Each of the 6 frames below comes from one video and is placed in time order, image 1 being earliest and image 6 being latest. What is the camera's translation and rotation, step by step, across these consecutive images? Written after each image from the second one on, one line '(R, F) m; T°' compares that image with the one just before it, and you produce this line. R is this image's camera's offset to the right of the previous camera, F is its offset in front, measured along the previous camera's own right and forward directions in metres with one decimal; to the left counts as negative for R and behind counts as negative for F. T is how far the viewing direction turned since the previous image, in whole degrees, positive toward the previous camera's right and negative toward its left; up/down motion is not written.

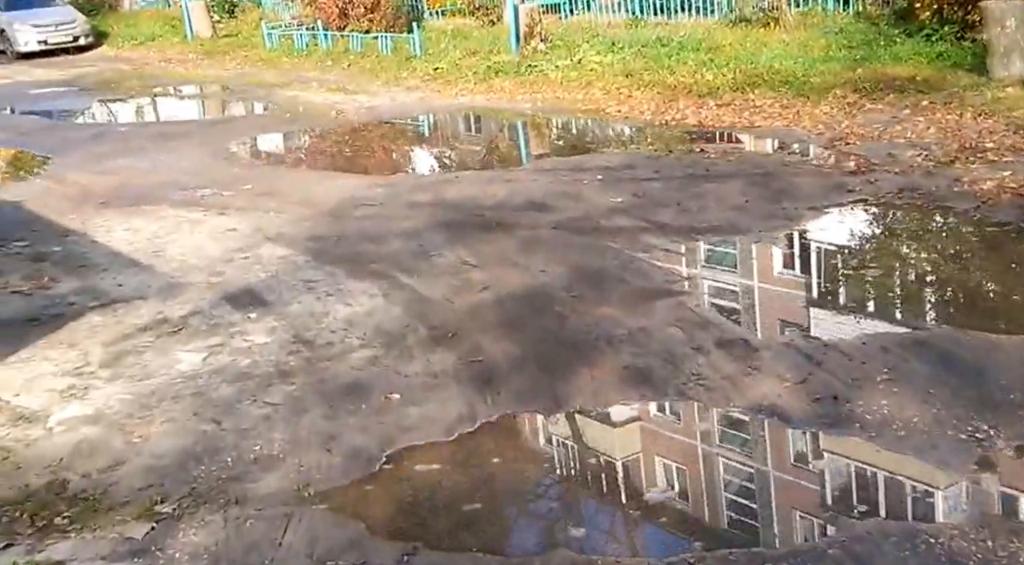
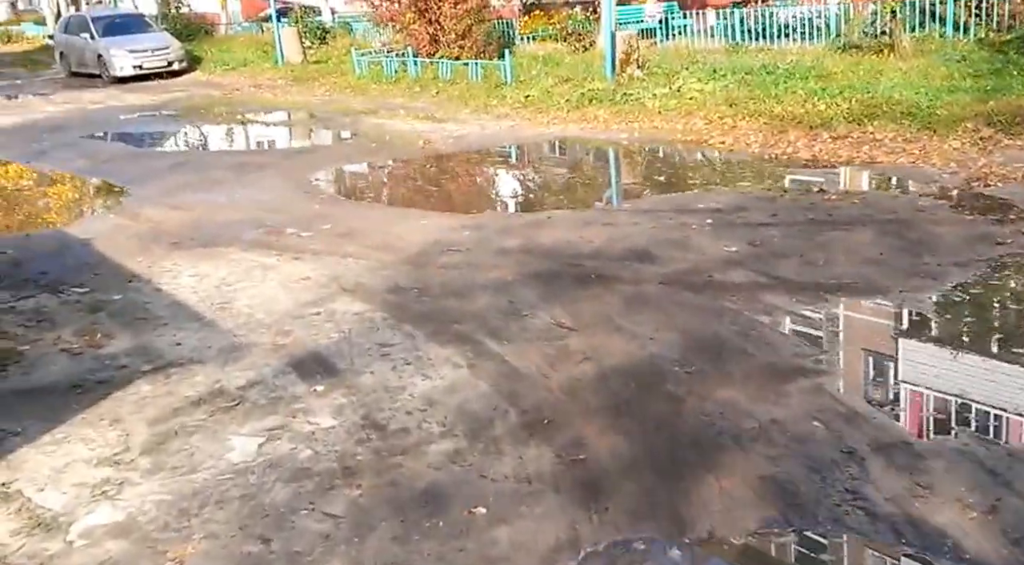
(-0.1, +0.7) m; -5°
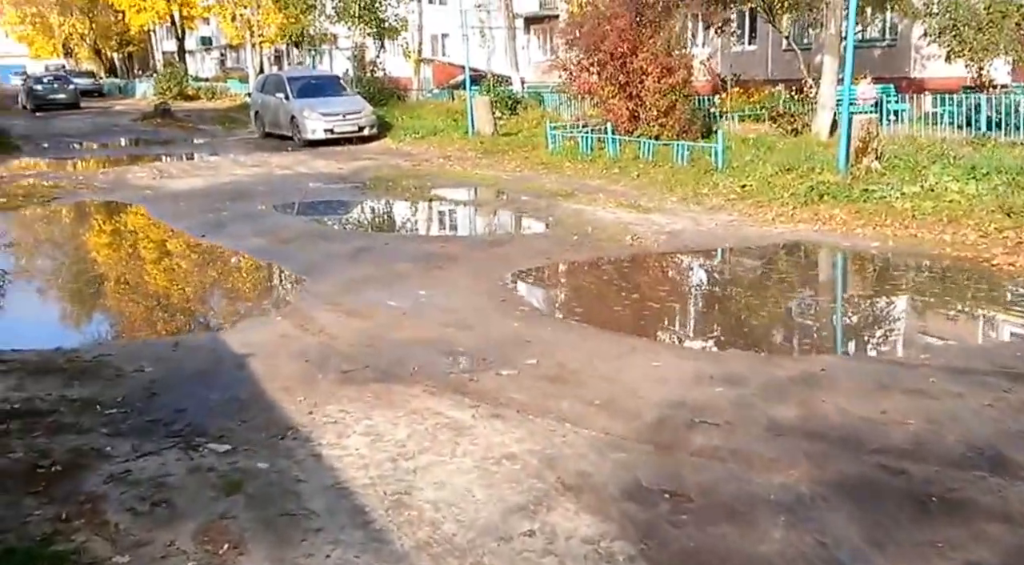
(-0.5, +1.6) m; -9°
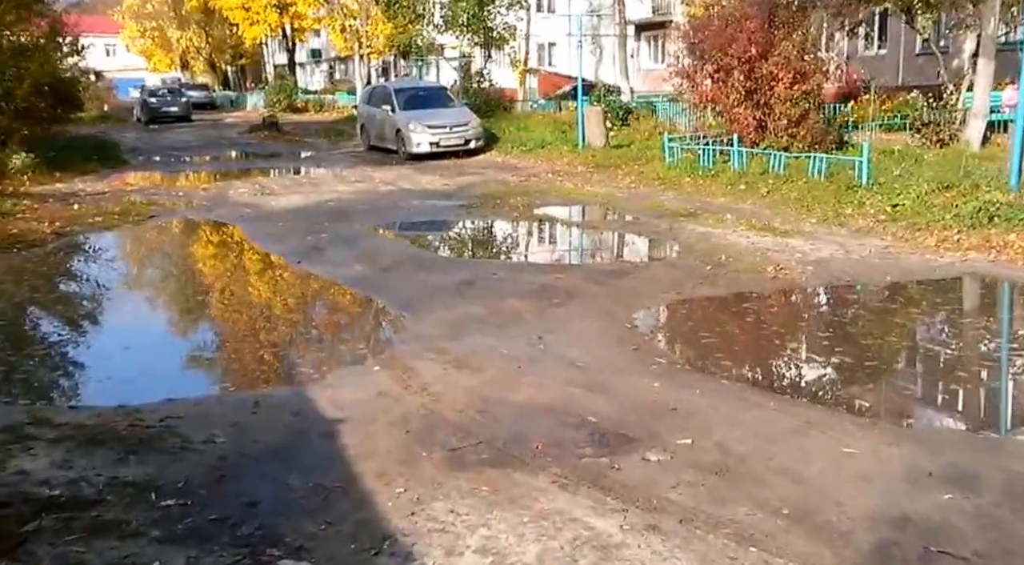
(-0.2, +1.1) m; -5°
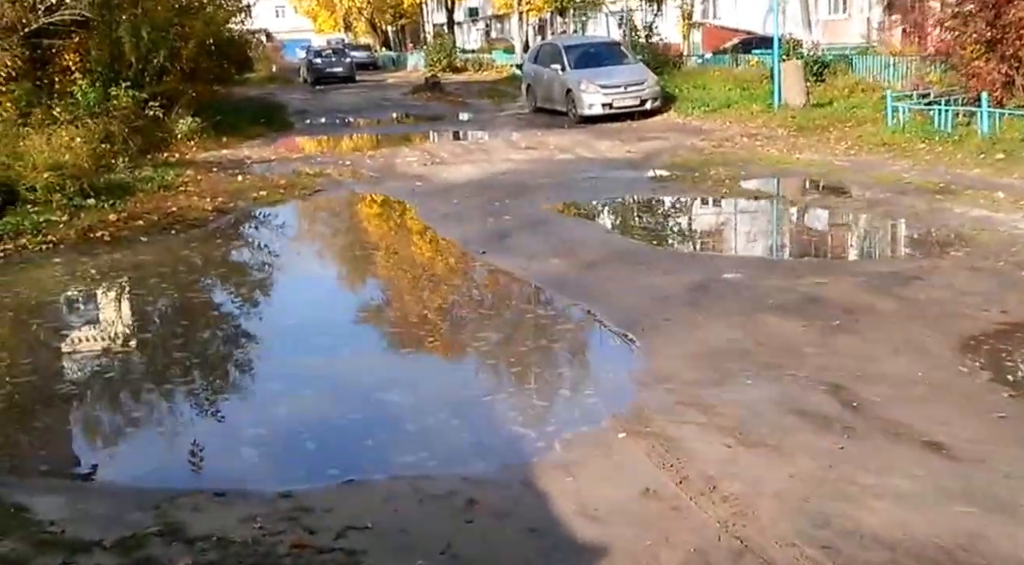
(-0.7, +2.1) m; -8°
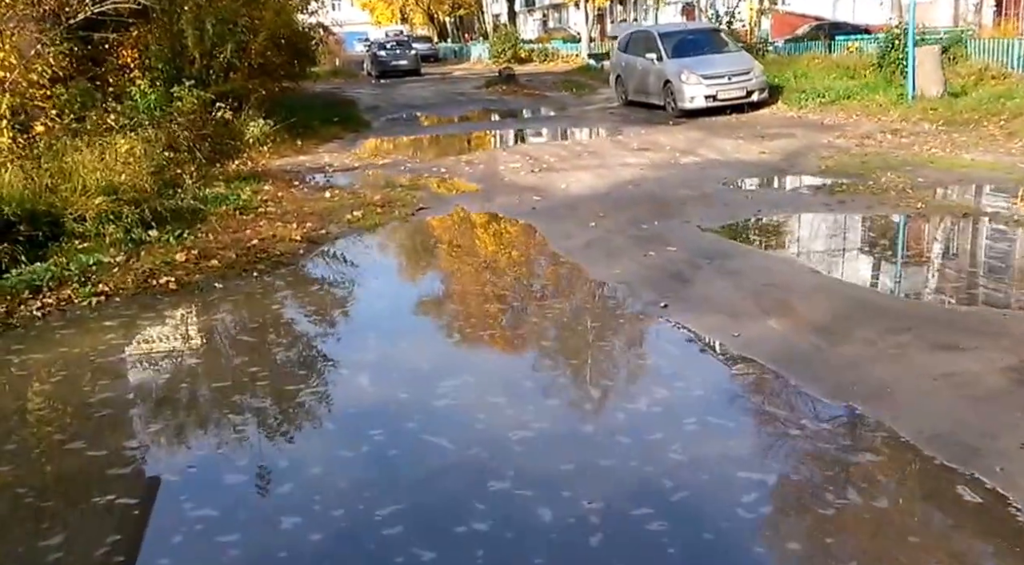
(-0.9, +2.3) m; -3°
